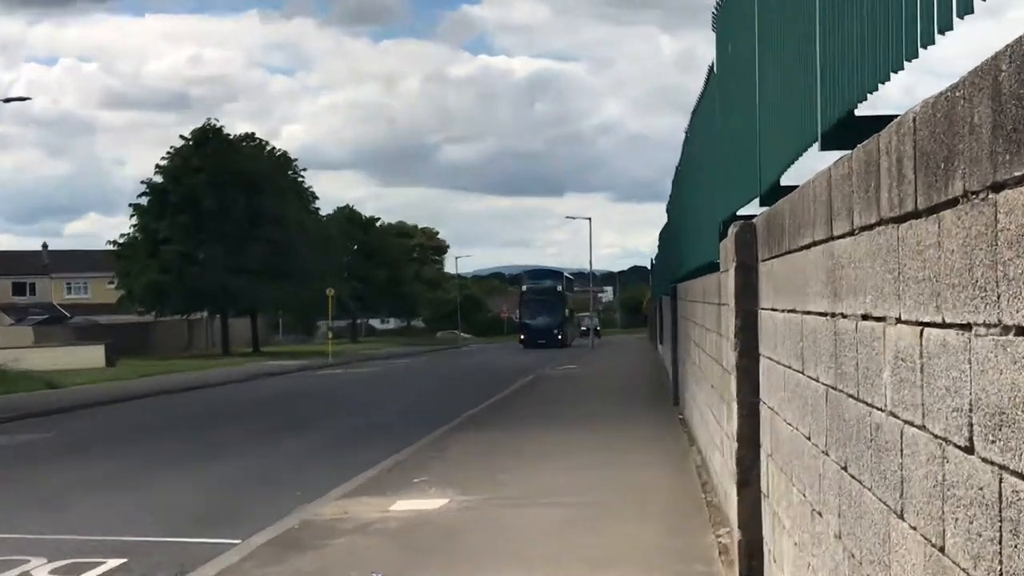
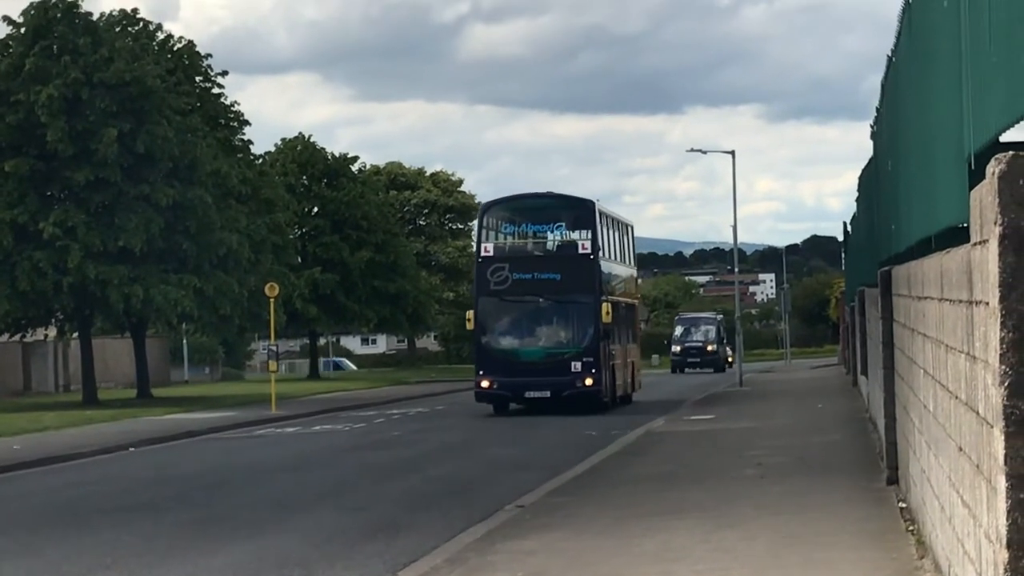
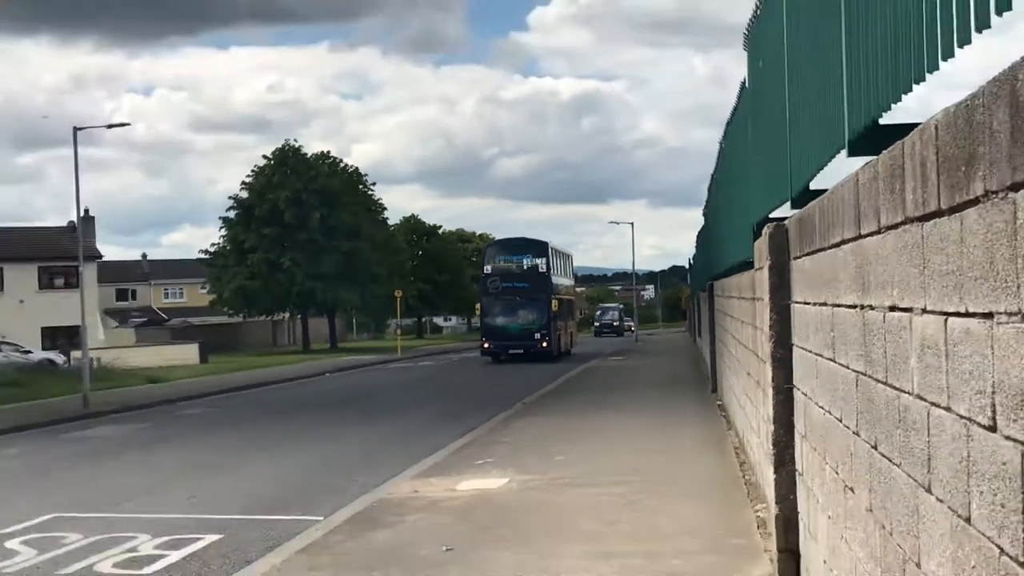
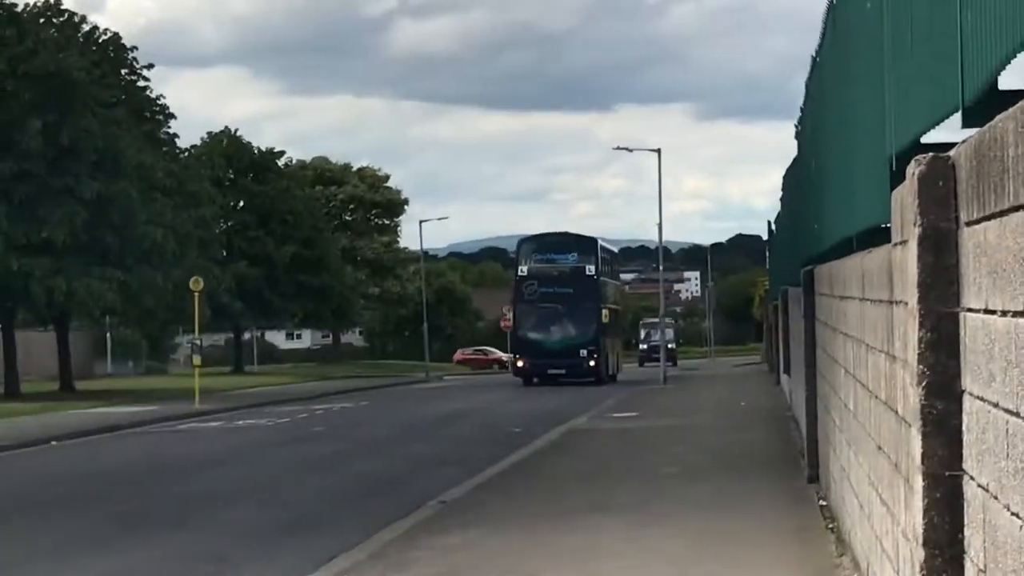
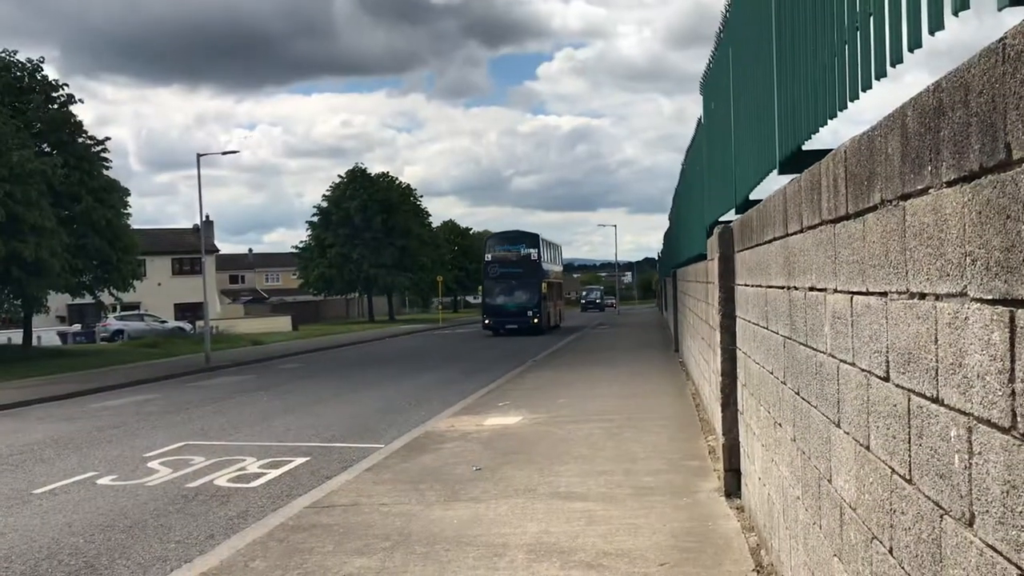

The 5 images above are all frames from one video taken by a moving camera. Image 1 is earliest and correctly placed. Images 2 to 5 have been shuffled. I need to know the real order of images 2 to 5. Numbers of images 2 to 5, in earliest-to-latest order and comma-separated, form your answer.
4, 2, 3, 5
